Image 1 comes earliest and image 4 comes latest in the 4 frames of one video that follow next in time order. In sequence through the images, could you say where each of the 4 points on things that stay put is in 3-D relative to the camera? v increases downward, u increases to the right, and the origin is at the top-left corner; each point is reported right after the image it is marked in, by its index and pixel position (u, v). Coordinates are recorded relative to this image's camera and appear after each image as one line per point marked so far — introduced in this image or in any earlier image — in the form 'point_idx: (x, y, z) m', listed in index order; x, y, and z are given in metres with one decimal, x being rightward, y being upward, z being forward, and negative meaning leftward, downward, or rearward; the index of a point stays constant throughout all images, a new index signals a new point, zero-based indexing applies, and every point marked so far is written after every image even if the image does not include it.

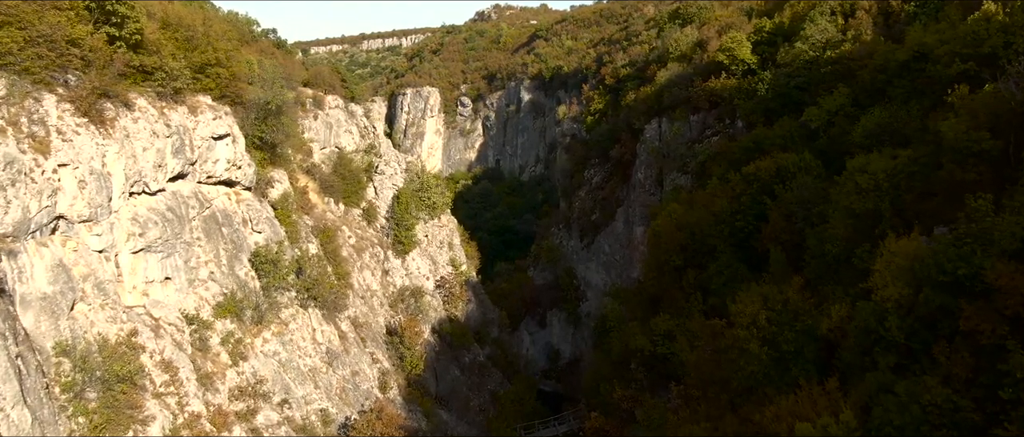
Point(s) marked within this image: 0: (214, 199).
0: (-7.0, +0.5, +14.1) m
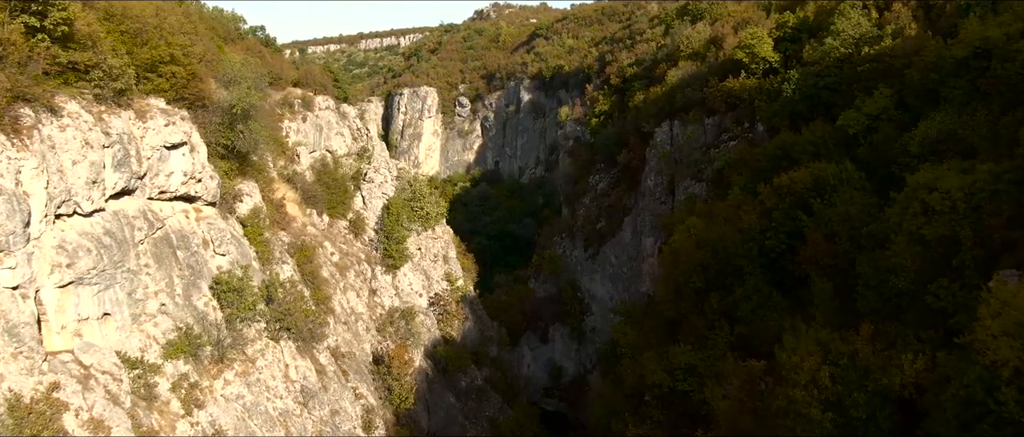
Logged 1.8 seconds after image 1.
0: (-7.0, 0.0, +12.2) m
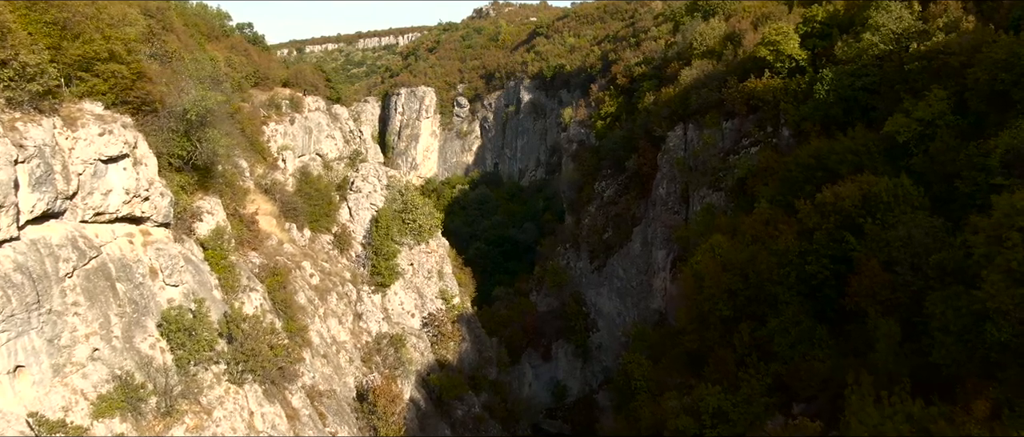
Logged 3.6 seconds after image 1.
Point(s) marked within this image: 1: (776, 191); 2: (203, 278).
0: (-7.0, -0.4, +10.2) m
1: (+6.7, +0.7, +15.2) m
2: (-6.1, -1.2, +11.7) m
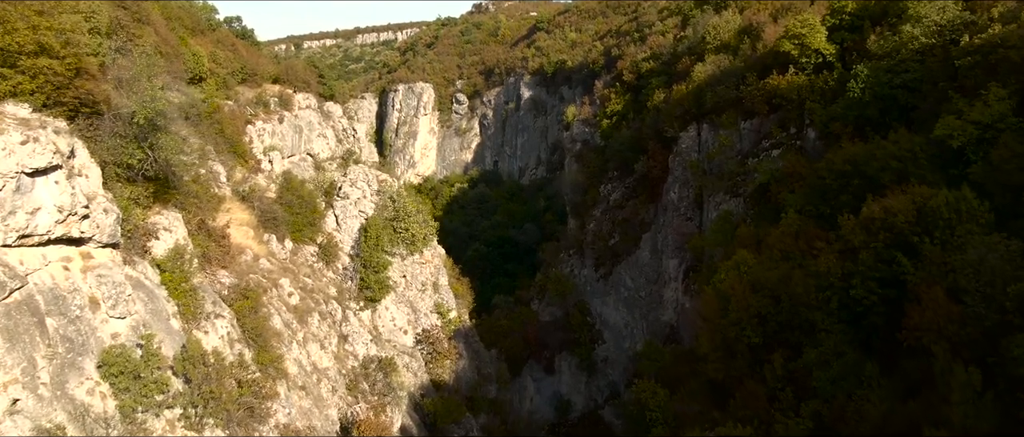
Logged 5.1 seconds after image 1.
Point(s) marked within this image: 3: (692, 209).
0: (-6.9, -0.8, +8.7) m
1: (+6.7, +0.4, +13.6) m
2: (-6.0, -1.5, +10.1) m
3: (+6.0, +0.3, +19.9) m
